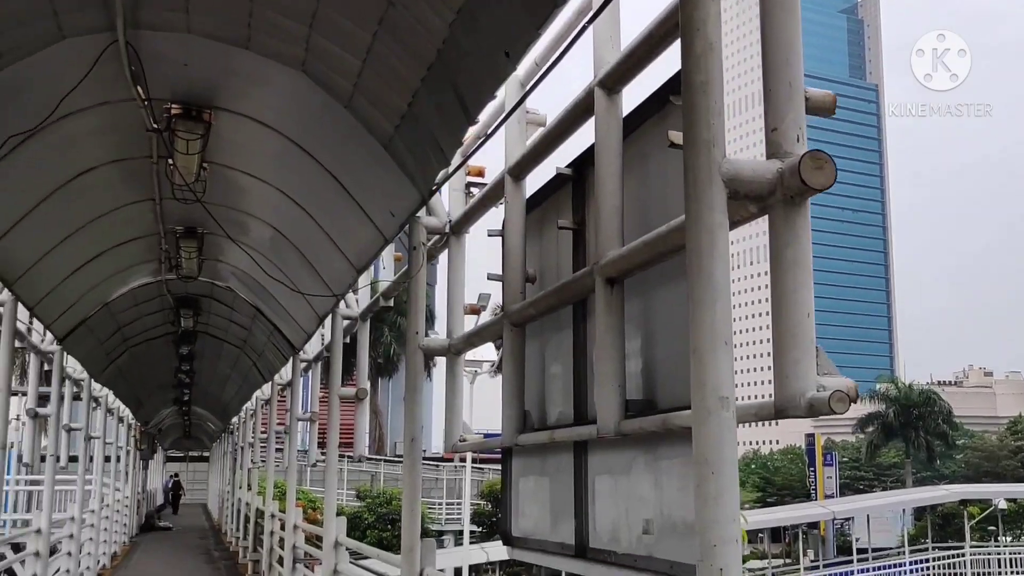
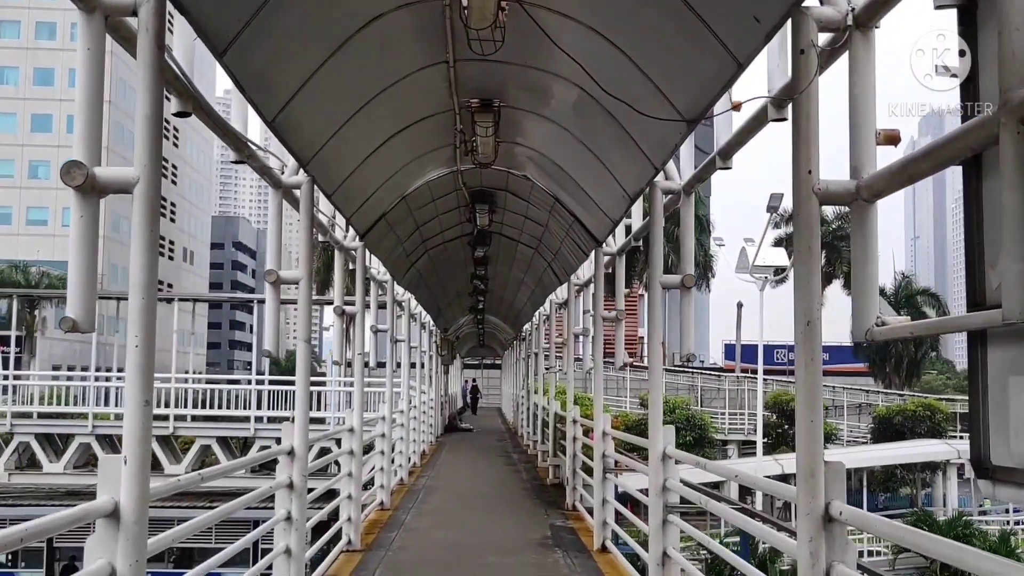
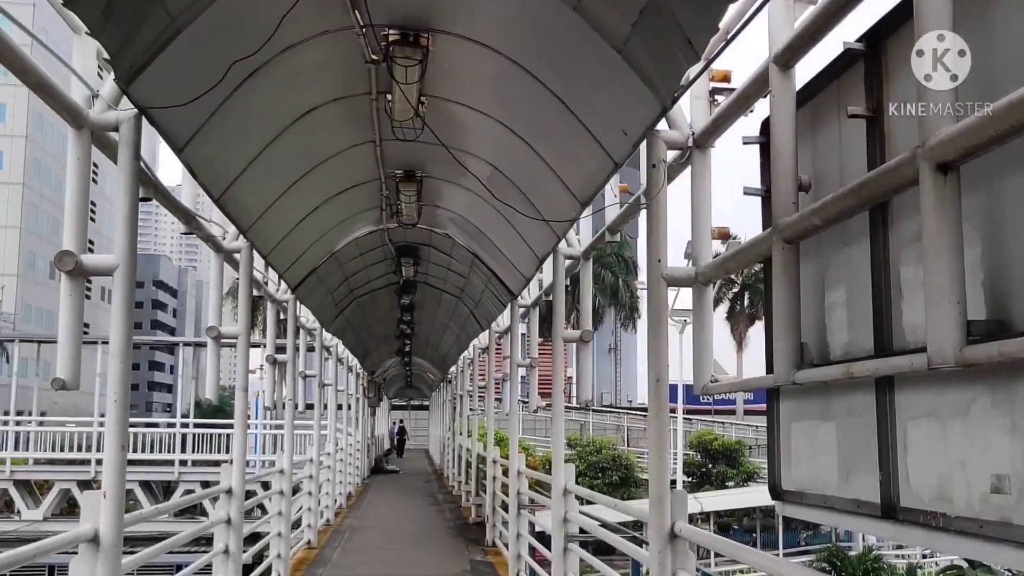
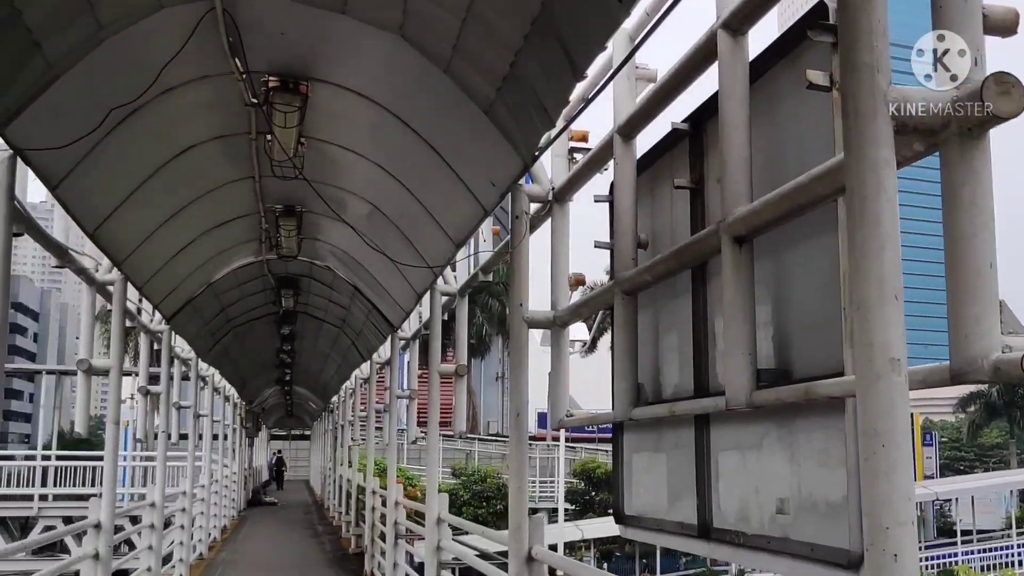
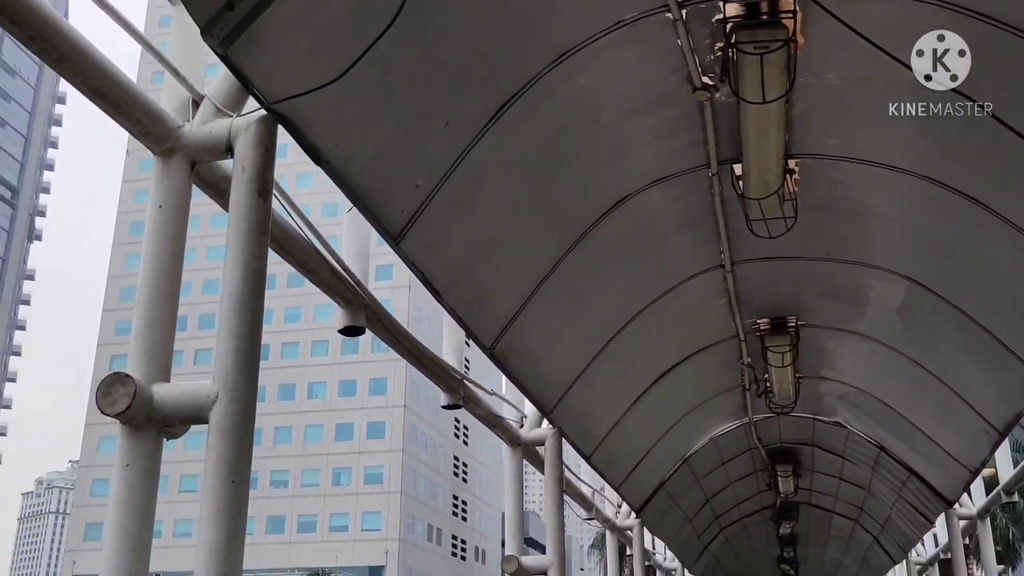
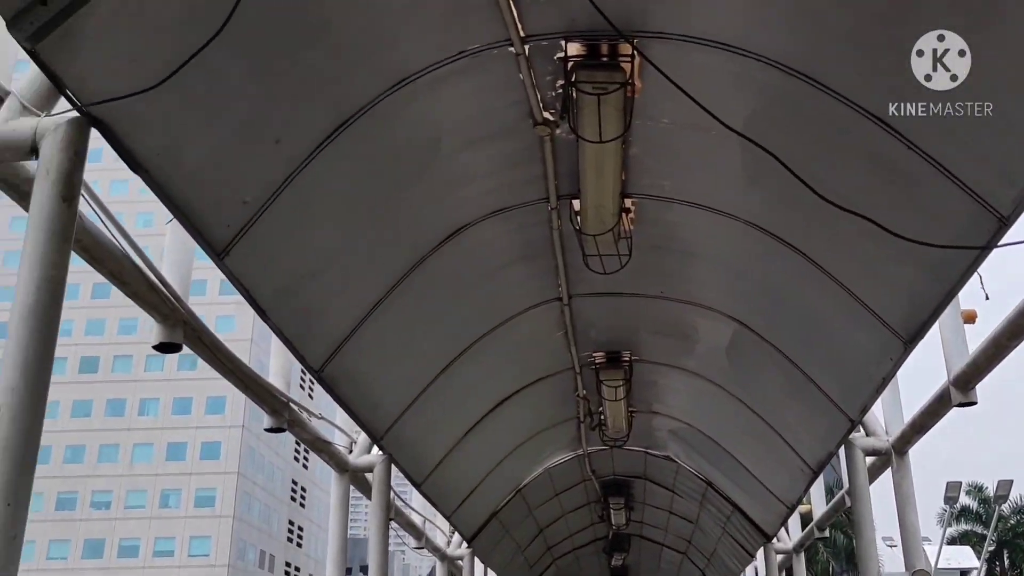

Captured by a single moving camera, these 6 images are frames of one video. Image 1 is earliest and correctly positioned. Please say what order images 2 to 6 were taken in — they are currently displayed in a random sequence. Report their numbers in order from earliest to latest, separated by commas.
4, 3, 2, 6, 5
